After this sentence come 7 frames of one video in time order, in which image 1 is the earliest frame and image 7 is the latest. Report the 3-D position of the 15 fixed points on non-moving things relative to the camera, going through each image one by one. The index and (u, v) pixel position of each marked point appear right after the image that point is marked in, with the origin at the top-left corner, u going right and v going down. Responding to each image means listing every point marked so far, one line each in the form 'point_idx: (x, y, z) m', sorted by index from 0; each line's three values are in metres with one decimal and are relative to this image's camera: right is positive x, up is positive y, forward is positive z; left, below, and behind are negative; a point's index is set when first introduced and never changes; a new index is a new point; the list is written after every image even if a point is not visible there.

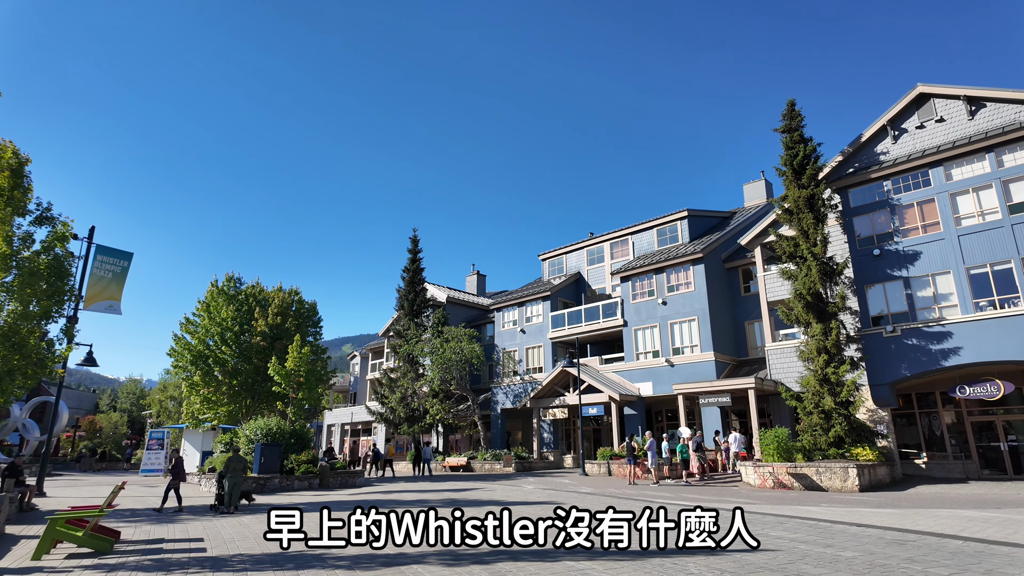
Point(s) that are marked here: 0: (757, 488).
0: (+7.8, -6.4, +18.8) m
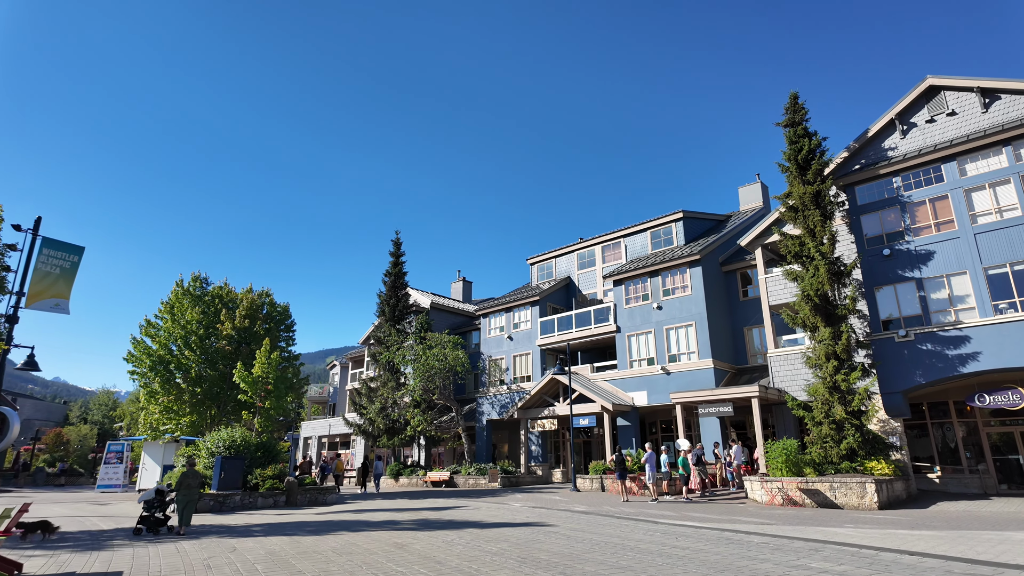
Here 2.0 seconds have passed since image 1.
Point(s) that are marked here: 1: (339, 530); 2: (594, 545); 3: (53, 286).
0: (+7.4, -6.4, +17.2) m
1: (-3.7, -5.1, +12.5) m
2: (+1.3, -4.3, +9.8) m
3: (-14.4, +0.1, +18.6) m
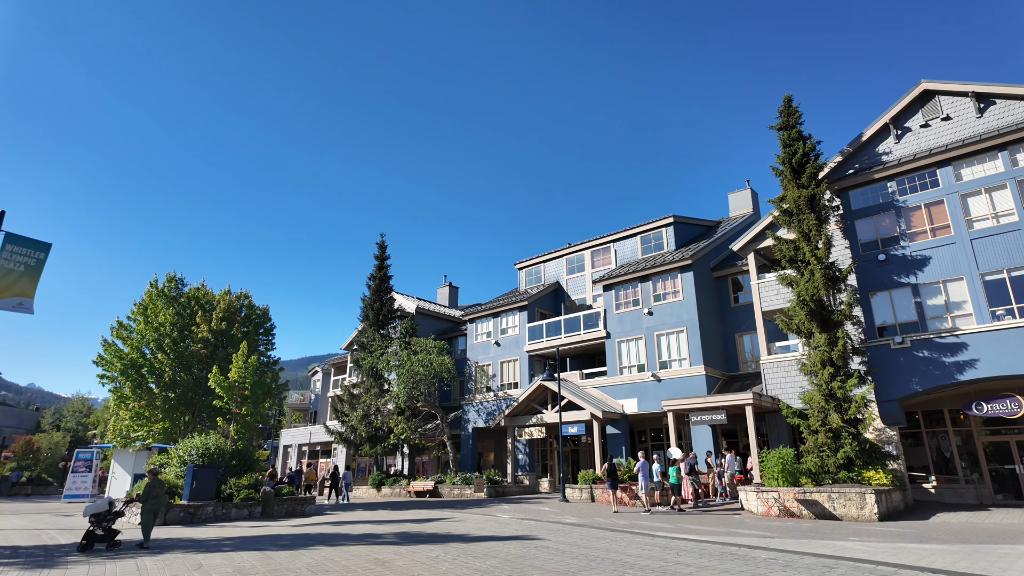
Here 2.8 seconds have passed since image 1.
0: (+7.0, -6.5, +16.7) m
1: (-3.9, -5.1, +11.7) m
2: (+1.2, -4.2, +9.1) m
3: (-14.7, +0.1, +17.6) m
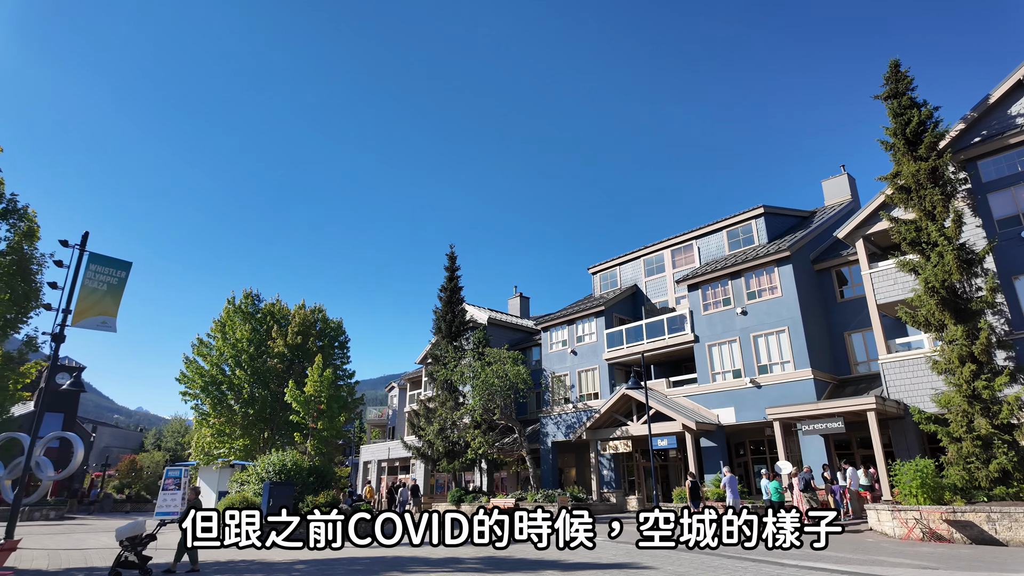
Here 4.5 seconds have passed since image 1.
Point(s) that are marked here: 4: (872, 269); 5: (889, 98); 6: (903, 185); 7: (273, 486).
0: (+9.3, -6.1, +14.2) m
1: (-2.1, -5.1, +10.6) m
2: (+2.6, -3.9, +7.4) m
3: (-12.4, -0.4, +17.8) m
4: (+12.1, +0.6, +19.9) m
5: (+12.2, +6.1, +19.0) m
6: (+12.1, +3.2, +18.2) m
7: (-7.0, -5.8, +17.4) m
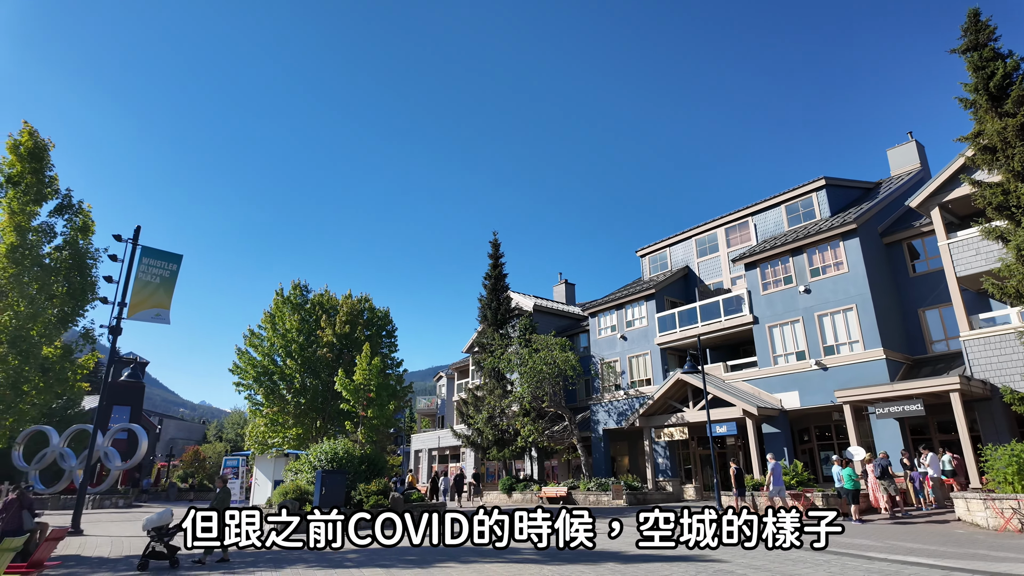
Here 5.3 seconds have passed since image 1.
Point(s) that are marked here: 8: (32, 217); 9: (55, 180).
0: (+10.6, -5.4, +13.0) m
1: (-1.1, -4.7, +10.2) m
2: (+3.3, -3.5, +6.7) m
3: (-11.0, -0.2, +18.1) m
4: (+13.6, +1.5, +18.3) m
5: (+13.5, +7.0, +17.4) m
6: (+13.4, +4.0, +16.6) m
7: (-5.5, -5.5, +17.4) m
8: (-11.4, +1.7, +14.1) m
9: (-11.6, +2.8, +15.0) m
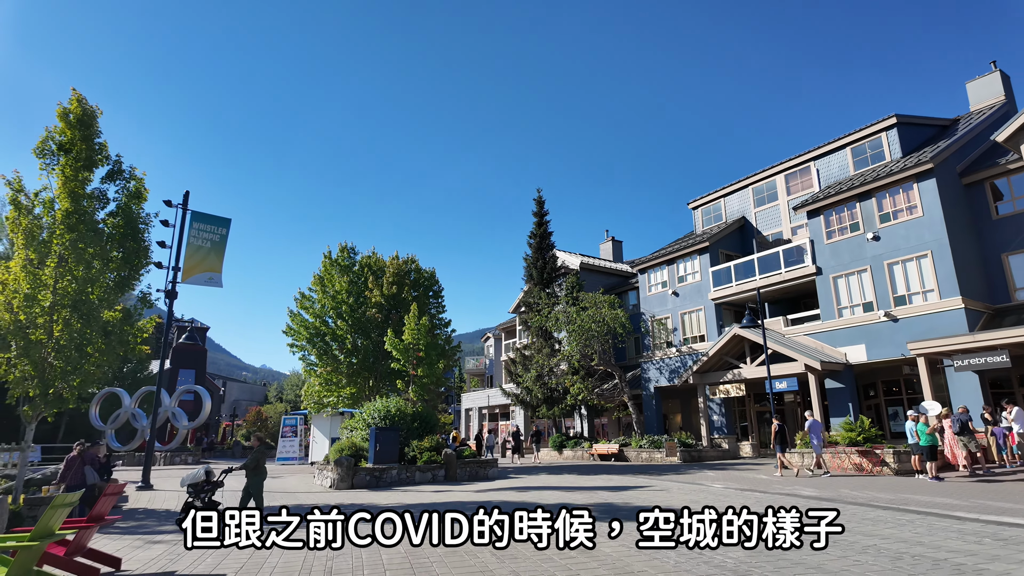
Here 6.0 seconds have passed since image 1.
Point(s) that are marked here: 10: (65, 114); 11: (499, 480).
0: (+11.7, -4.1, +11.9) m
1: (-0.2, -3.9, +10.0) m
2: (+3.9, -2.8, +6.1) m
3: (-9.5, +0.9, +18.4) m
4: (+14.9, +3.2, +16.6) m
5: (+14.6, +8.6, +15.3) m
6: (+14.5, +5.5, +14.7) m
7: (-4.0, -4.3, +17.6) m
8: (-10.3, +2.5, +14.3) m
9: (-10.4, +3.7, +15.2) m
10: (-11.0, +4.3, +14.5) m
11: (-0.4, -5.9, +17.9) m
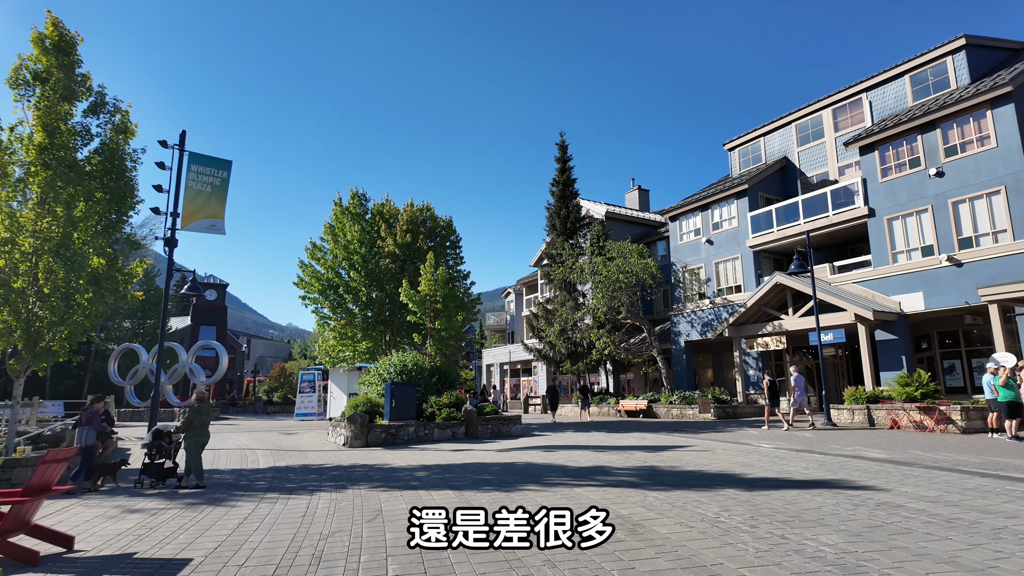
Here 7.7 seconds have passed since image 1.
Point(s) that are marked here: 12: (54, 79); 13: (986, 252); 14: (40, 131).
0: (+12.2, -2.9, +10.3) m
1: (+0.2, -2.9, +8.8) m
2: (+4.2, -2.1, +4.7) m
3: (-8.9, +2.4, +17.1) m
4: (+15.5, +4.7, +14.3) m
5: (+15.1, +10.0, +12.7) m
6: (+15.0, +6.9, +12.3) m
7: (-3.3, -2.8, +16.5) m
8: (-9.8, +3.7, +13.0) m
9: (-9.9, +4.9, +13.8) m
10: (-10.5, +5.5, +13.1) m
11: (+0.3, -4.3, +16.8) m
12: (-10.1, +4.6, +12.9) m
13: (+13.7, +1.0, +16.9) m
14: (-10.0, +3.3, +12.5) m
